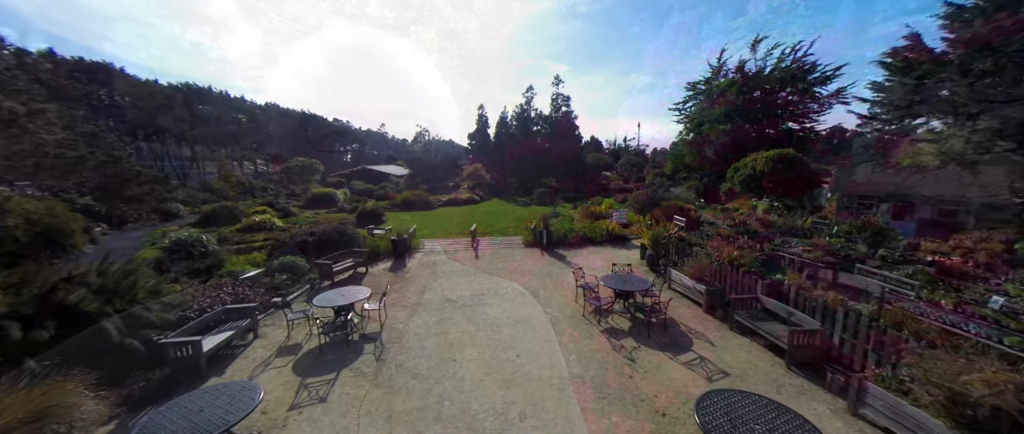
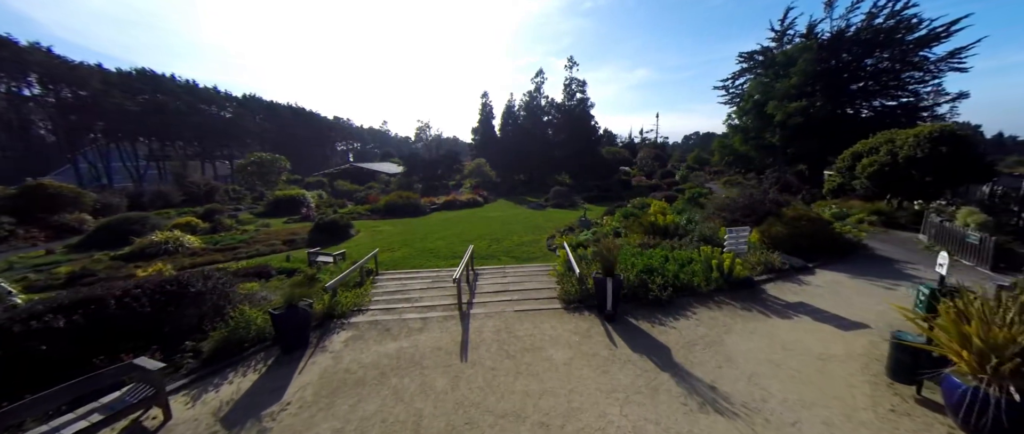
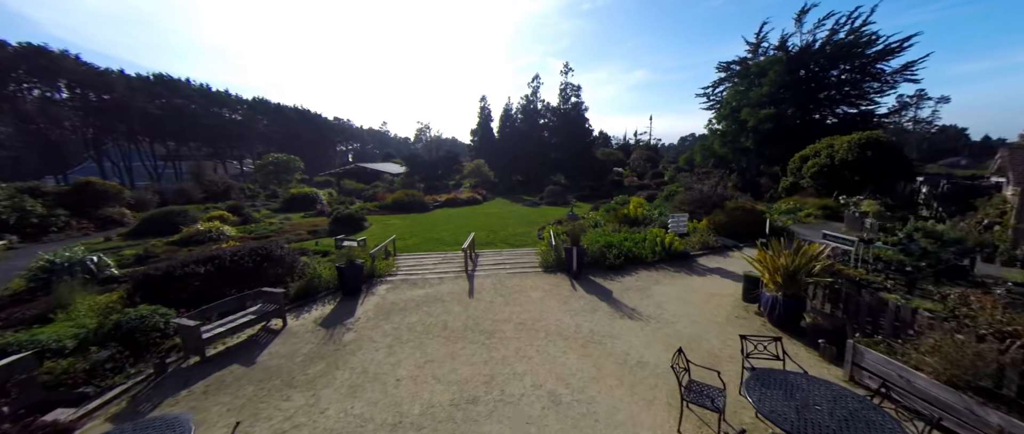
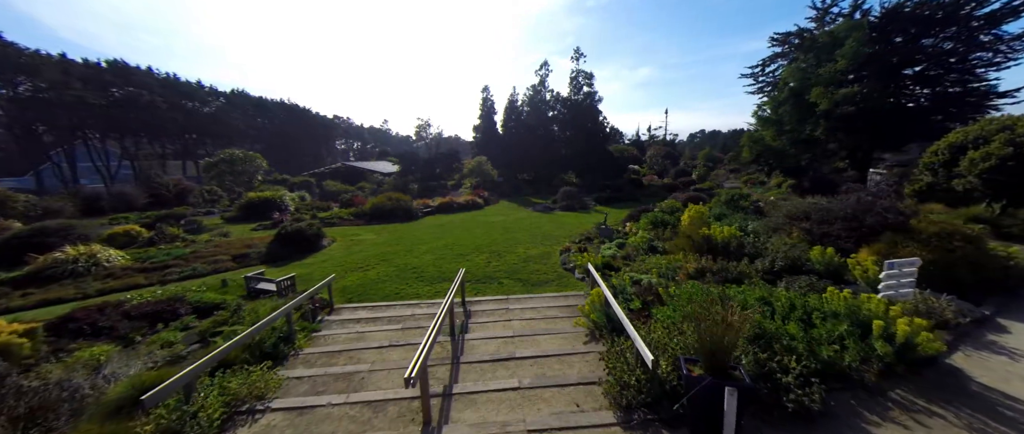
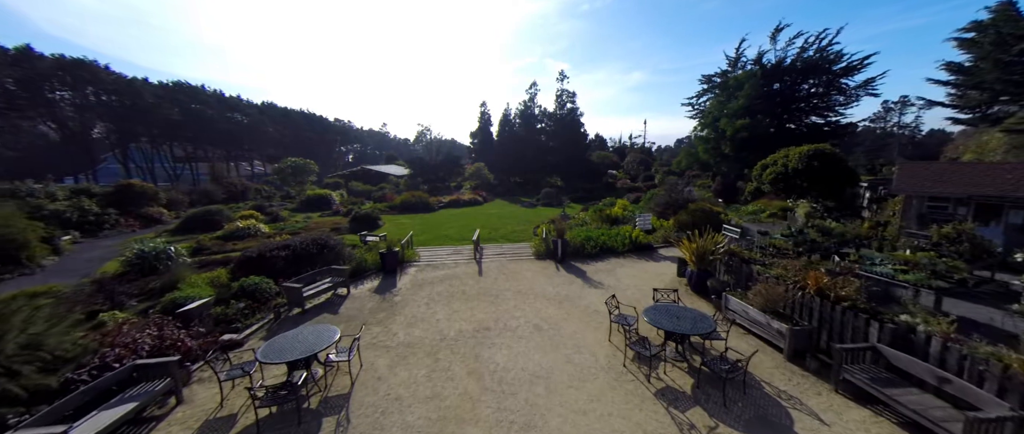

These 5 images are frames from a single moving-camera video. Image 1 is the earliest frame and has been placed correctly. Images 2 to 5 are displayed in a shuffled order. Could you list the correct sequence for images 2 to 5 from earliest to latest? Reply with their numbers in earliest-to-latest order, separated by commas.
5, 3, 2, 4
